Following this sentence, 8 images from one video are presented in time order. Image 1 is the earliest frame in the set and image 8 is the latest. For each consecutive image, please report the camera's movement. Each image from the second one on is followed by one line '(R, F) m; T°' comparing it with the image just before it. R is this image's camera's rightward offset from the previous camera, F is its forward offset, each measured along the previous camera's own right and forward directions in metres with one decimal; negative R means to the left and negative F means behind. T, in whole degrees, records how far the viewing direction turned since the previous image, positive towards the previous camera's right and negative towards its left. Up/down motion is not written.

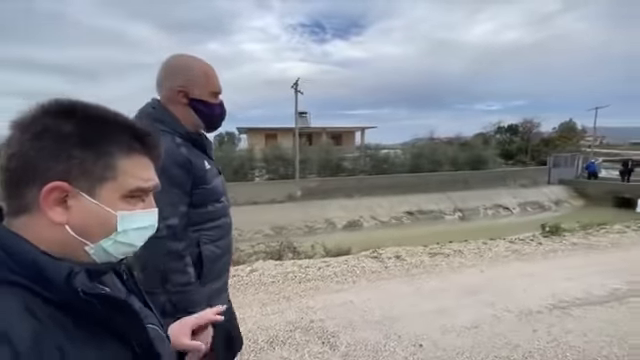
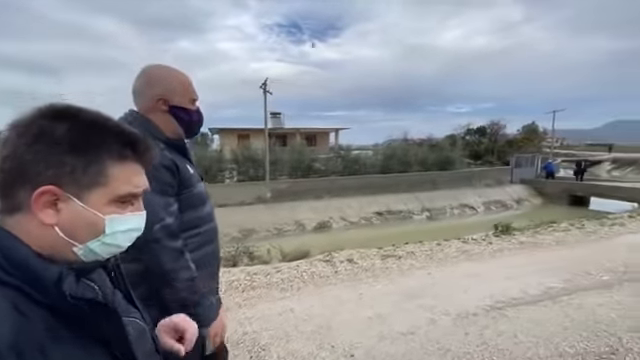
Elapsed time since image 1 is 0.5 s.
(+0.7, +0.2) m; +4°
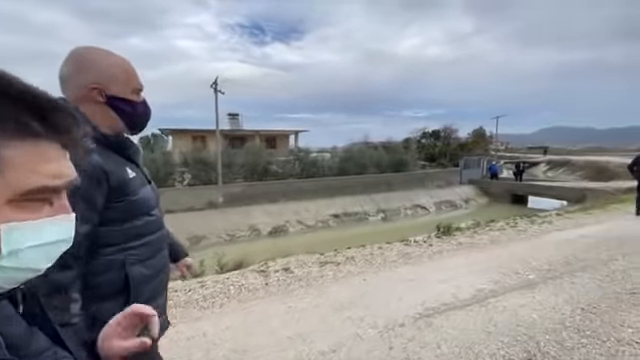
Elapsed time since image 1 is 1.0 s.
(+0.7, +0.4) m; +7°
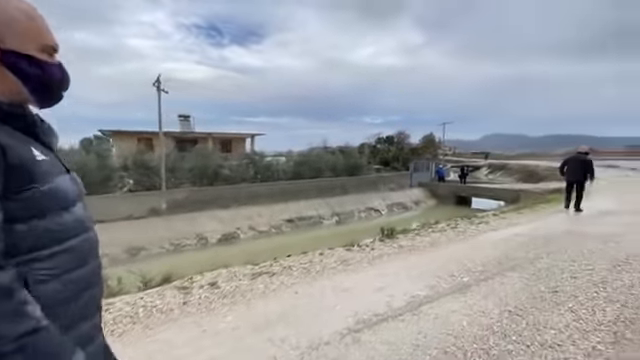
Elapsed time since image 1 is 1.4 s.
(+0.6, +0.4) m; +8°
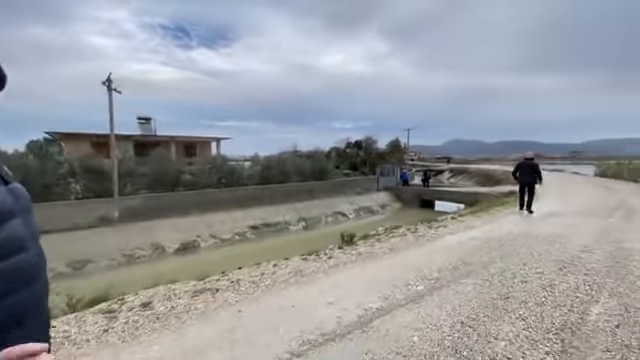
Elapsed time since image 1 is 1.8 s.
(+0.4, +0.4) m; +6°
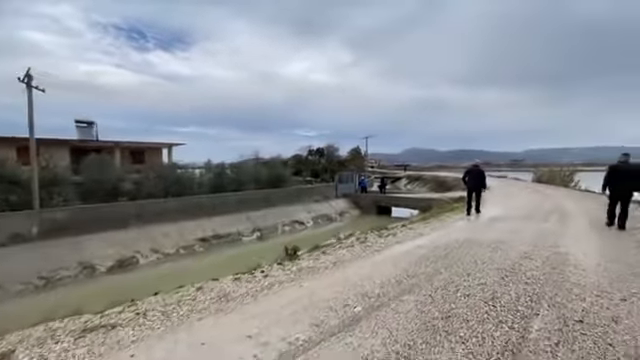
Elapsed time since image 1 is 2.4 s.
(+0.7, +0.7) m; +7°
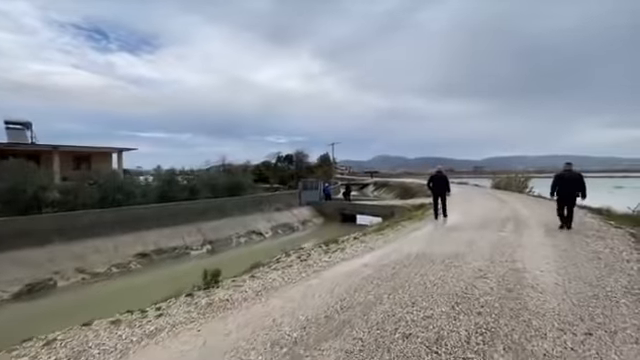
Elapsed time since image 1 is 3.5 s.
(+1.1, +1.3) m; +5°
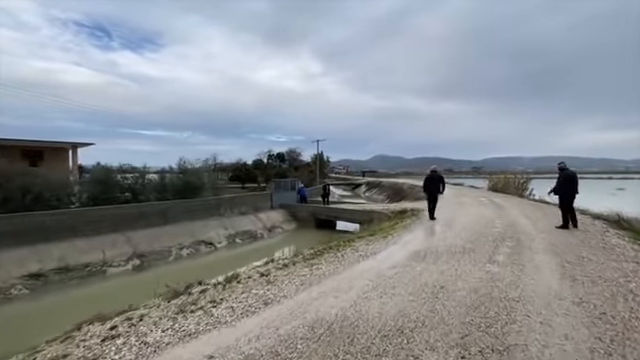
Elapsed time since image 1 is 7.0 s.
(+2.7, +4.1) m; 0°
